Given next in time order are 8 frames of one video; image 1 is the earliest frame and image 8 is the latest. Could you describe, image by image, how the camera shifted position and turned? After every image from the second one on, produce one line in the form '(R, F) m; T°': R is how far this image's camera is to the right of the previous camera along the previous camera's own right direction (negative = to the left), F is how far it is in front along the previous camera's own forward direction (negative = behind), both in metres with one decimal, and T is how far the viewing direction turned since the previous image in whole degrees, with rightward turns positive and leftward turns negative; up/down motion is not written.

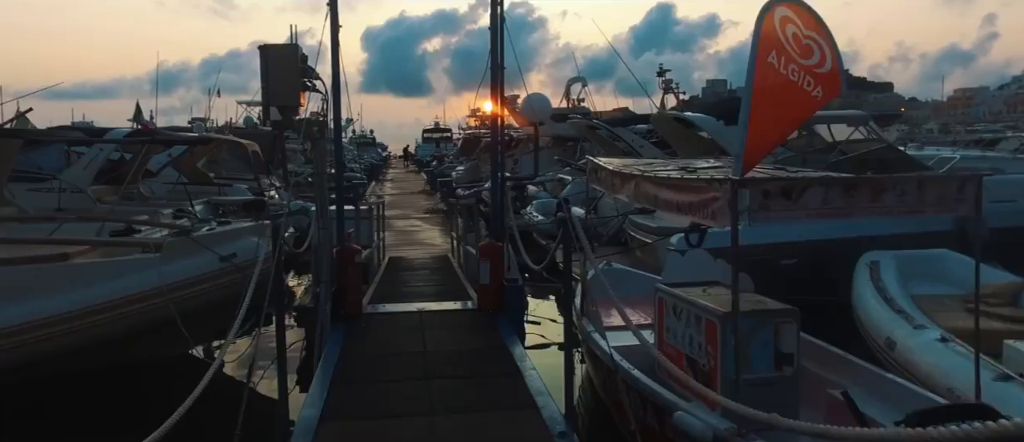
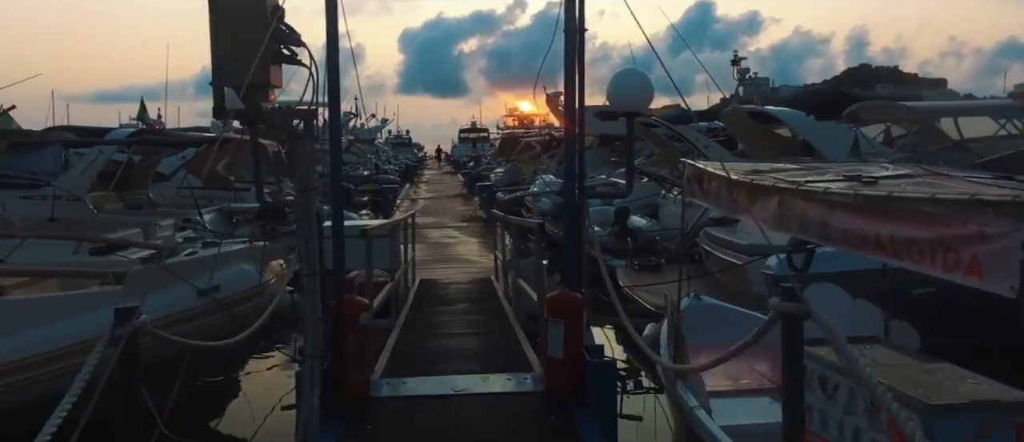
(-0.2, +1.8) m; -3°
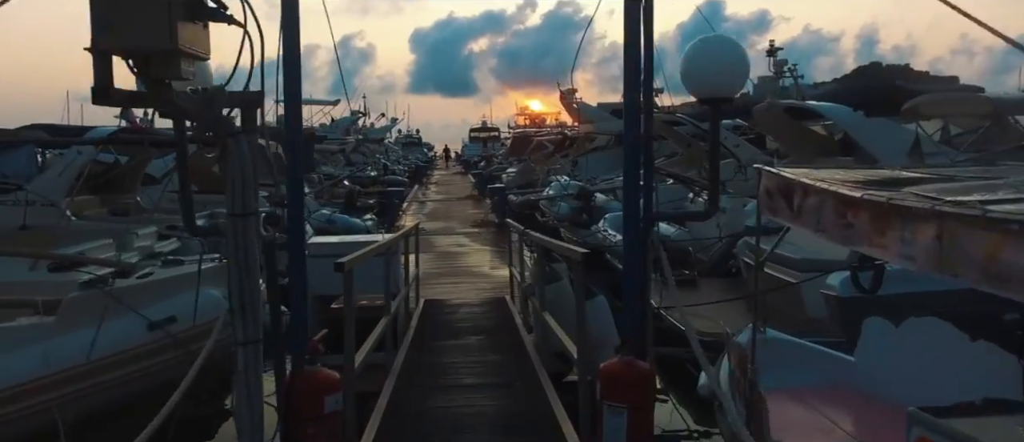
(-0.1, +1.1) m; -1°
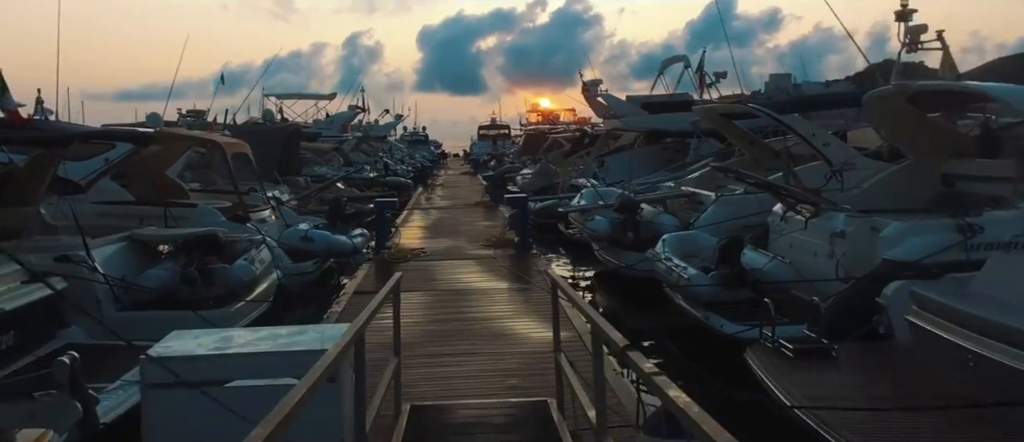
(-0.2, +3.2) m; -1°
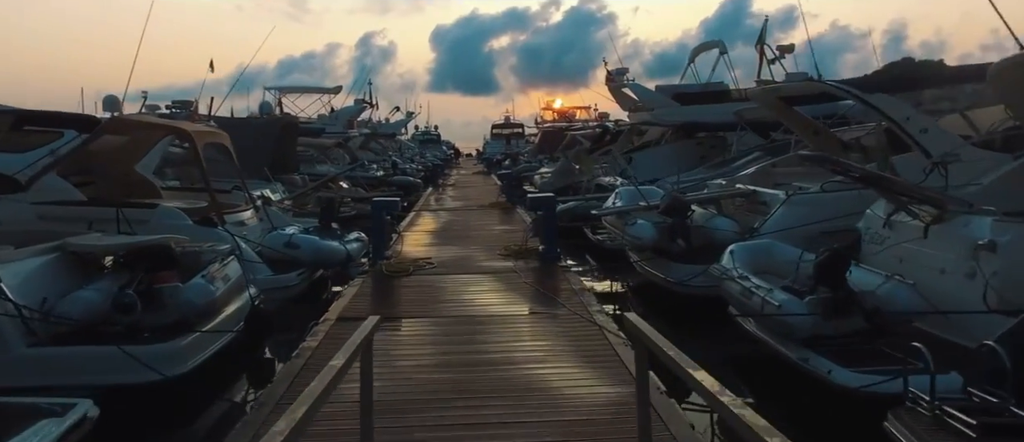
(-0.1, +2.0) m; -1°
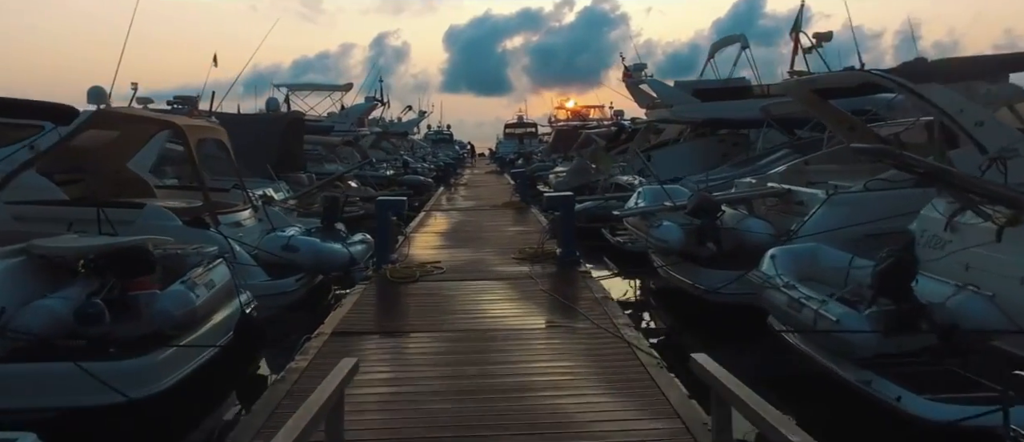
(0.0, +0.8) m; -1°
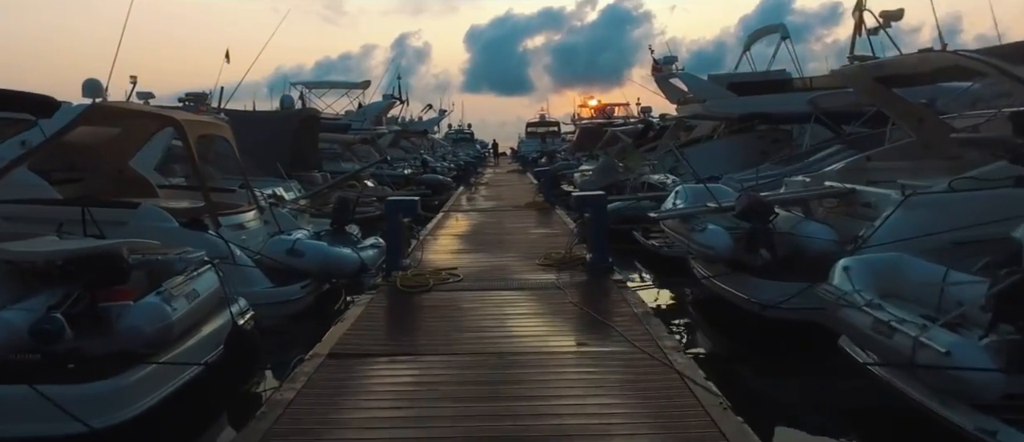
(-0.1, +0.9) m; -2°
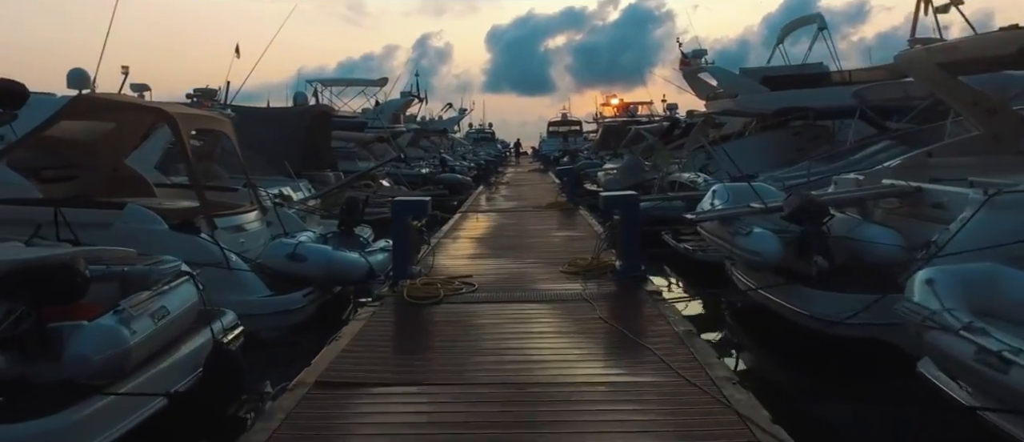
(0.0, +0.9) m; -2°
